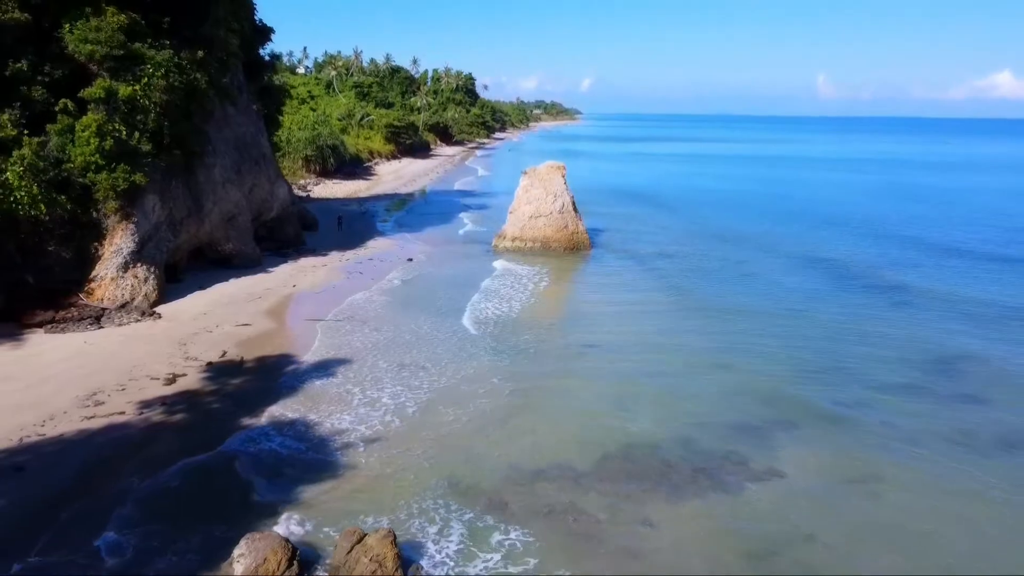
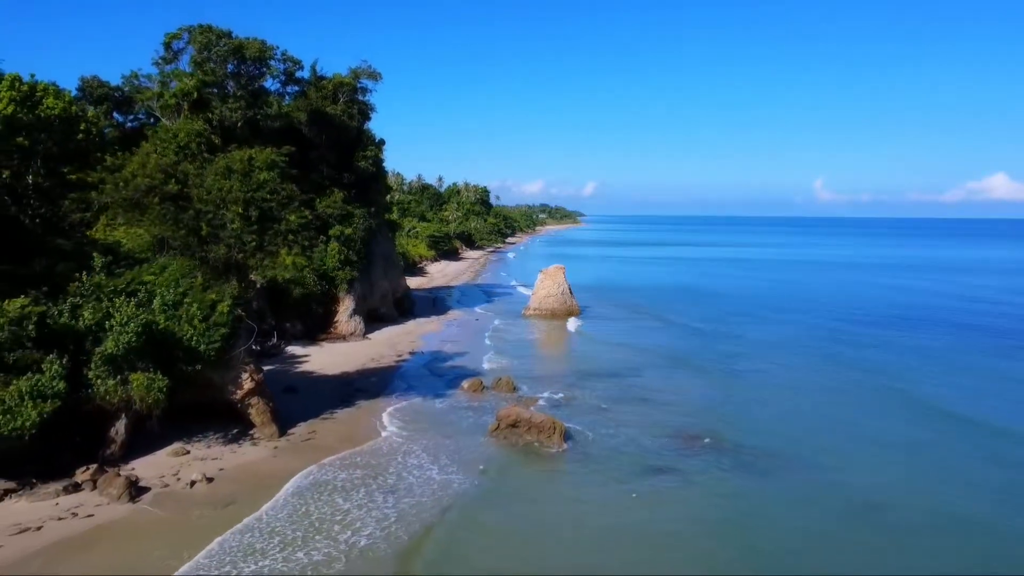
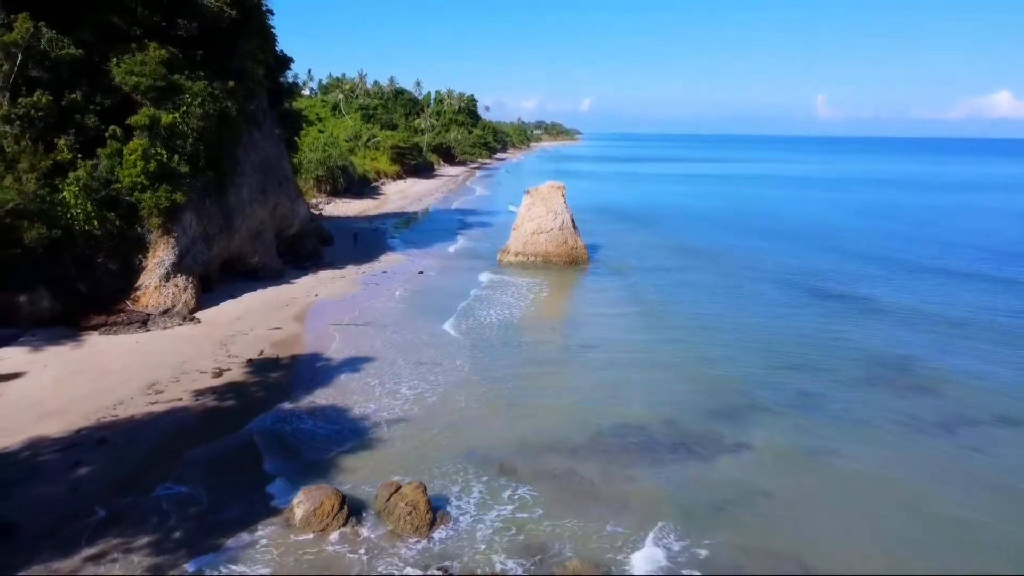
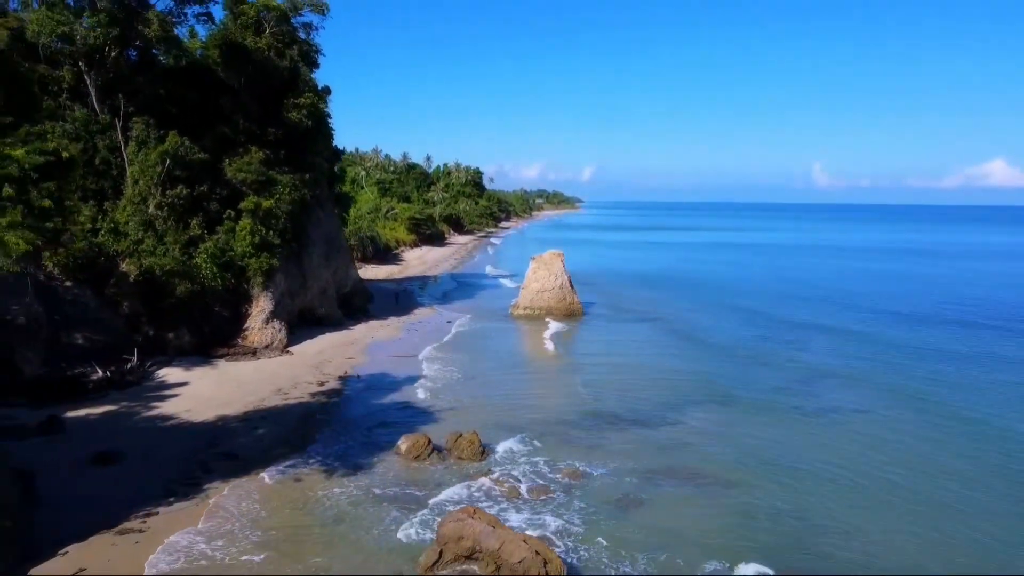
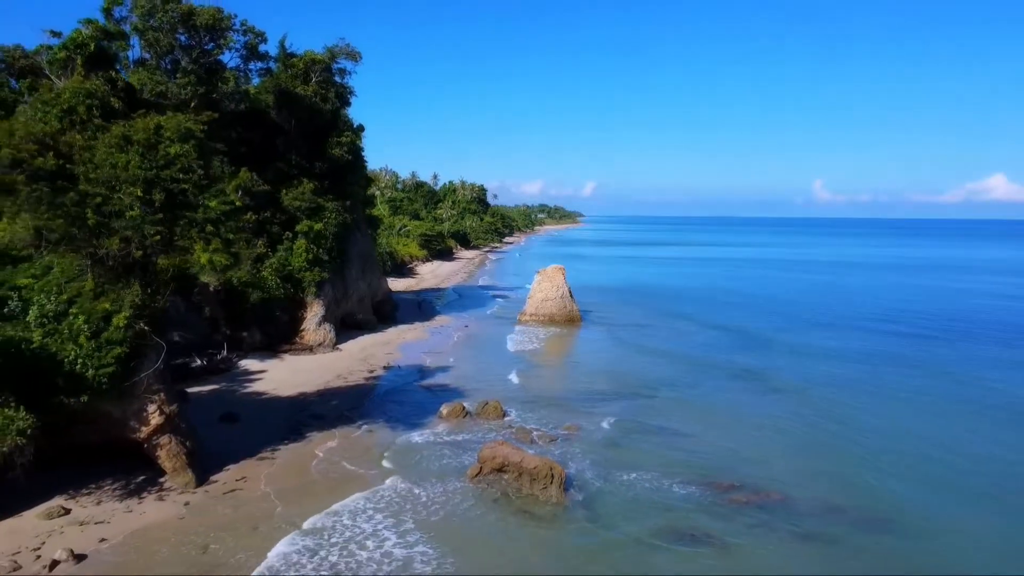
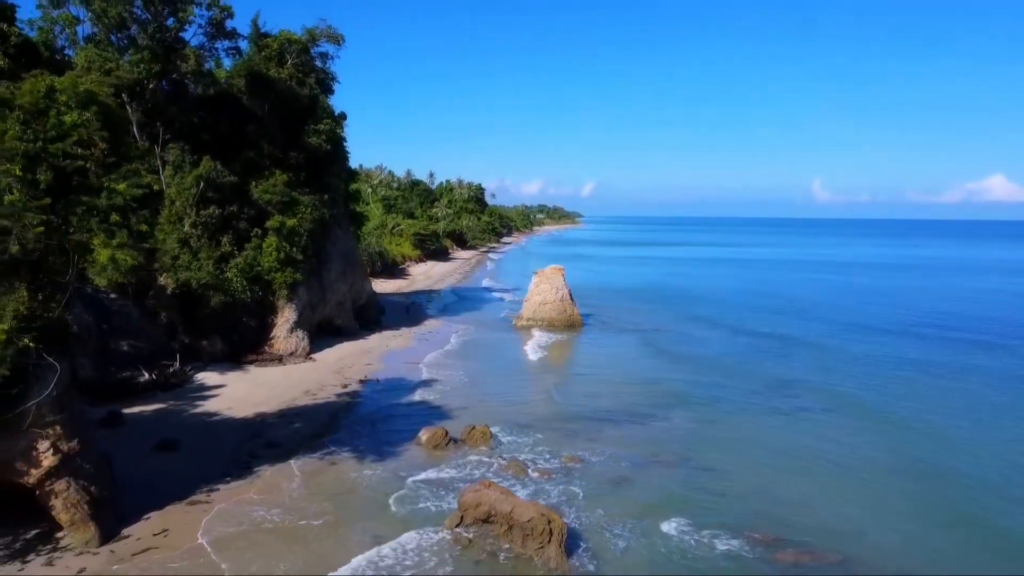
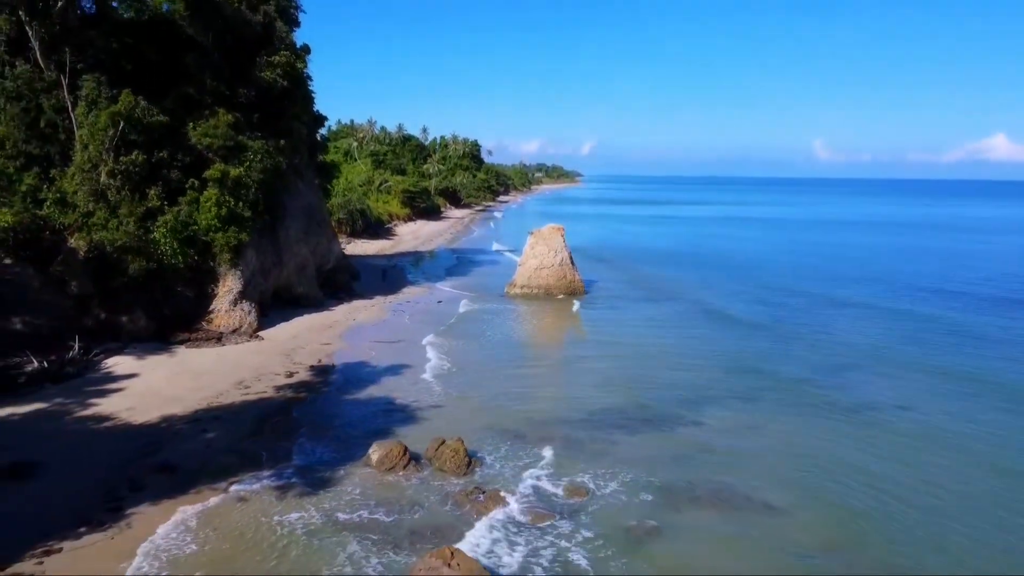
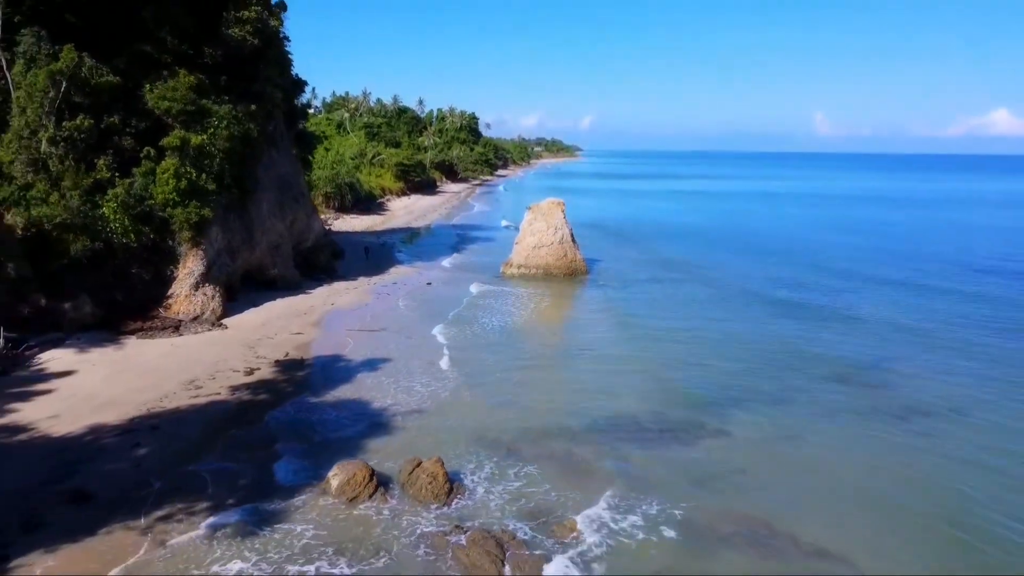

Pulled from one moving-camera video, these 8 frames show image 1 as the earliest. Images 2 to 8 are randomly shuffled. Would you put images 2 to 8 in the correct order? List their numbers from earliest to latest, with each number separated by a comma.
3, 8, 7, 4, 6, 5, 2
